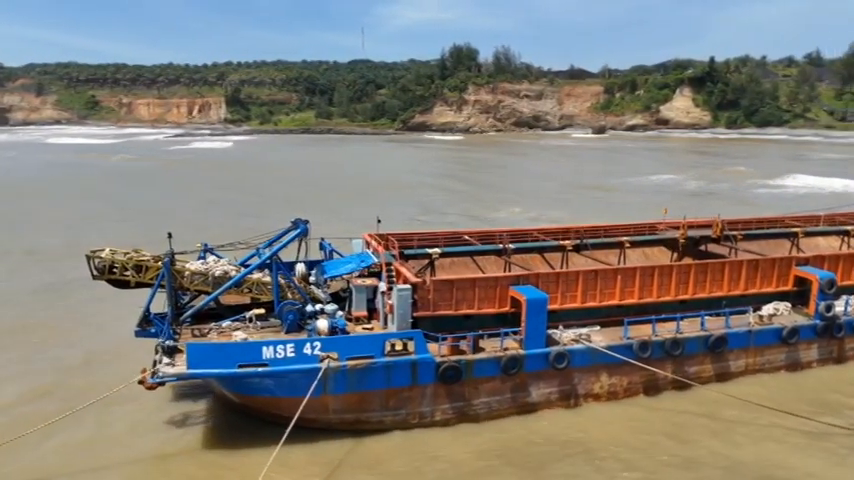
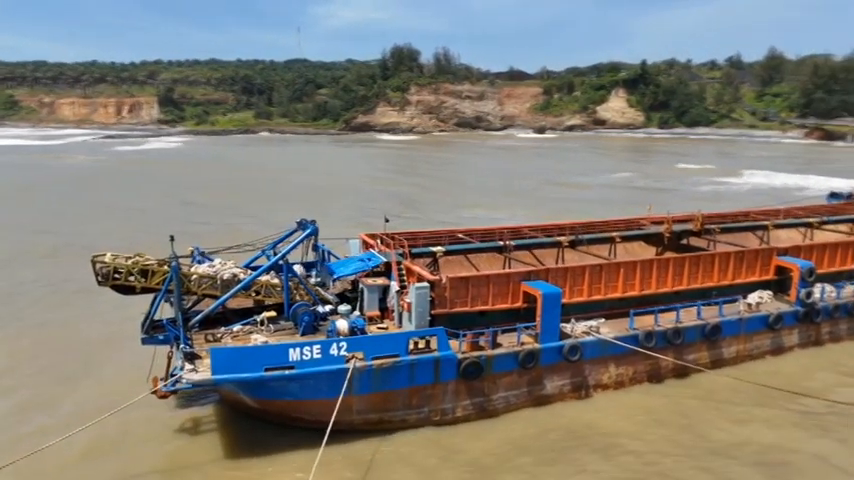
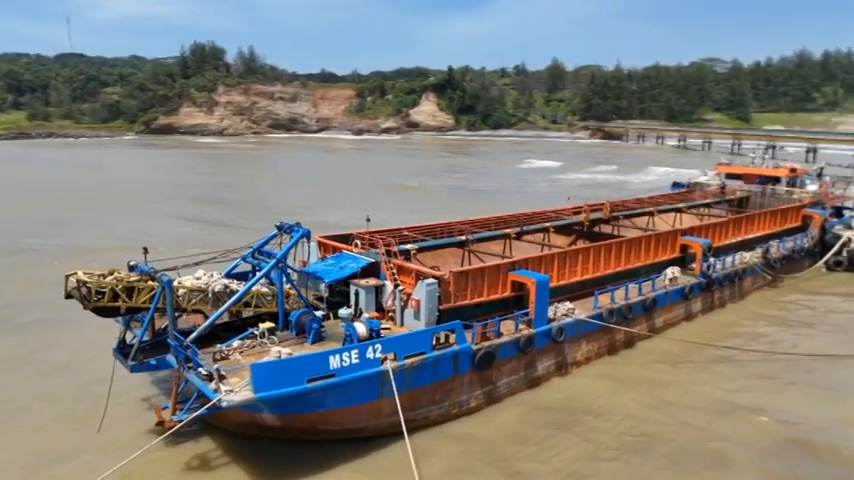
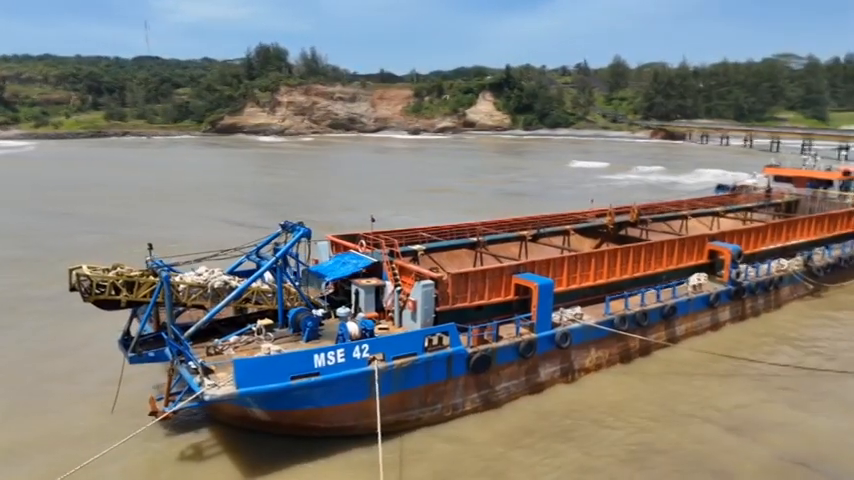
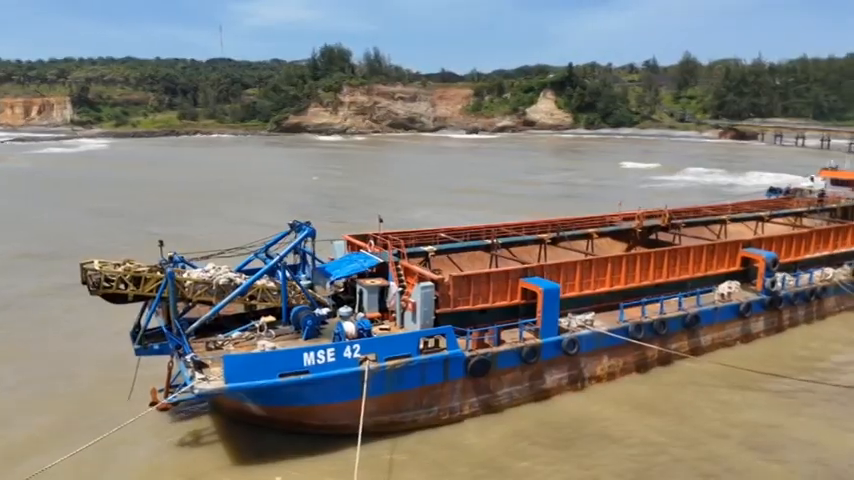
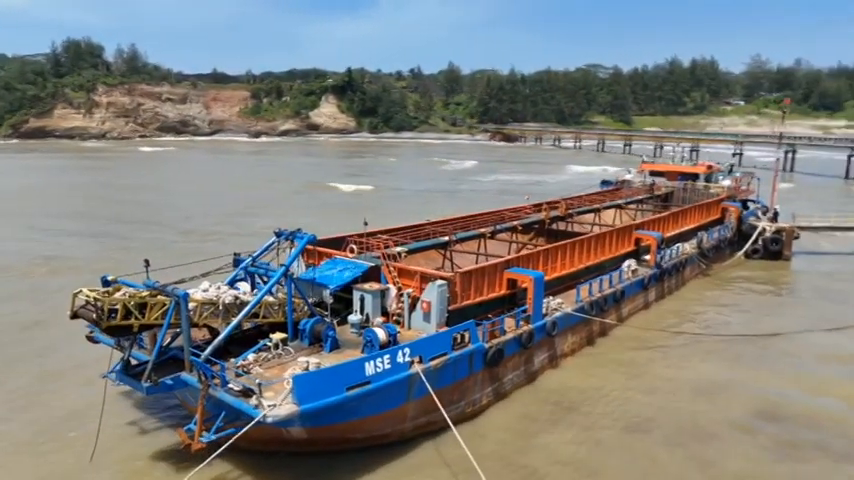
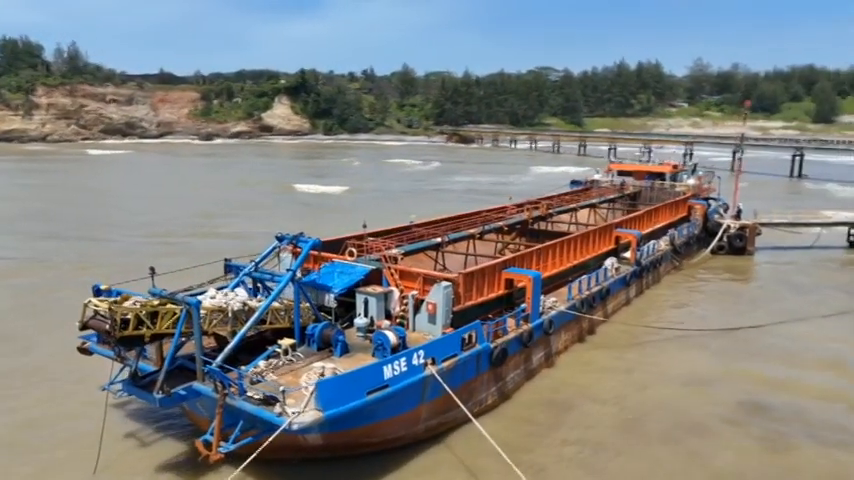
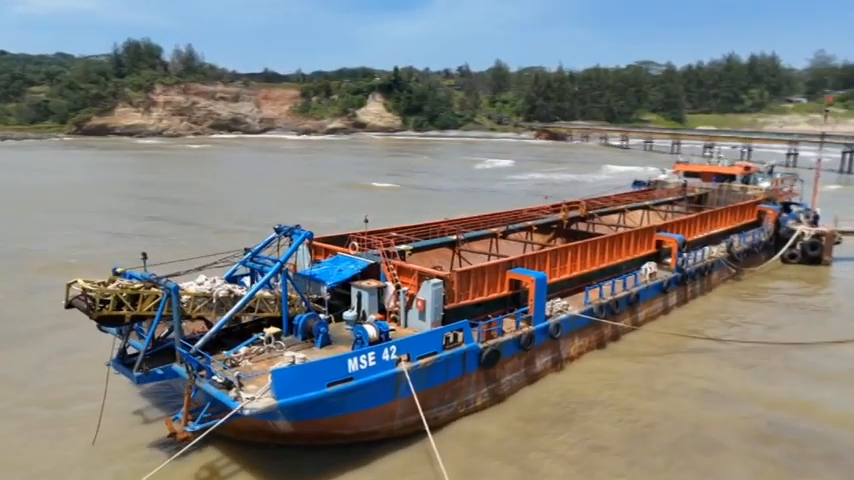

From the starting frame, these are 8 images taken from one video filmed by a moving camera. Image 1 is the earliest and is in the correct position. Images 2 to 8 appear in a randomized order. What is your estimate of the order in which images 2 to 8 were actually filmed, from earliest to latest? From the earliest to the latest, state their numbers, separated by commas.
2, 5, 4, 3, 8, 6, 7
